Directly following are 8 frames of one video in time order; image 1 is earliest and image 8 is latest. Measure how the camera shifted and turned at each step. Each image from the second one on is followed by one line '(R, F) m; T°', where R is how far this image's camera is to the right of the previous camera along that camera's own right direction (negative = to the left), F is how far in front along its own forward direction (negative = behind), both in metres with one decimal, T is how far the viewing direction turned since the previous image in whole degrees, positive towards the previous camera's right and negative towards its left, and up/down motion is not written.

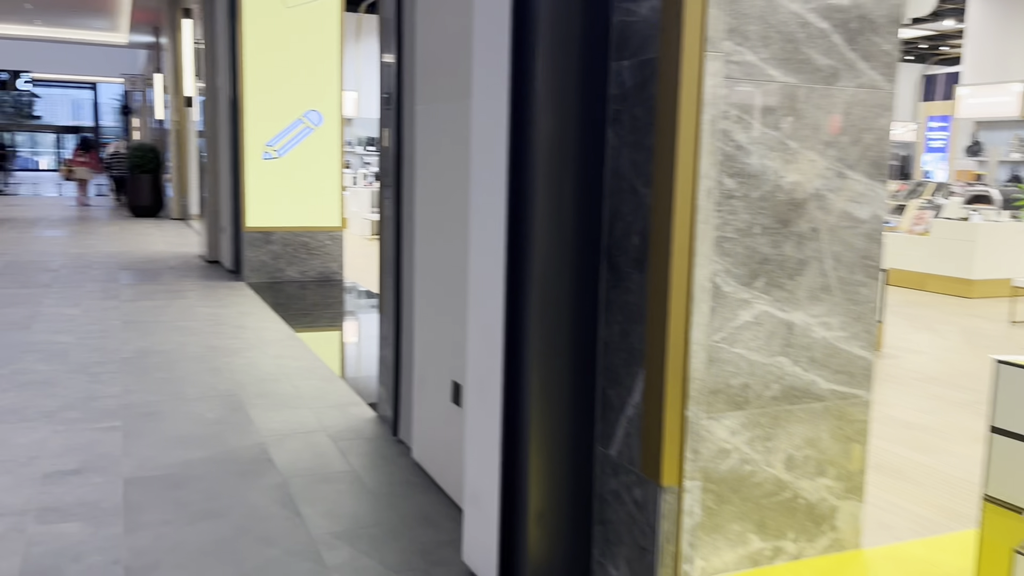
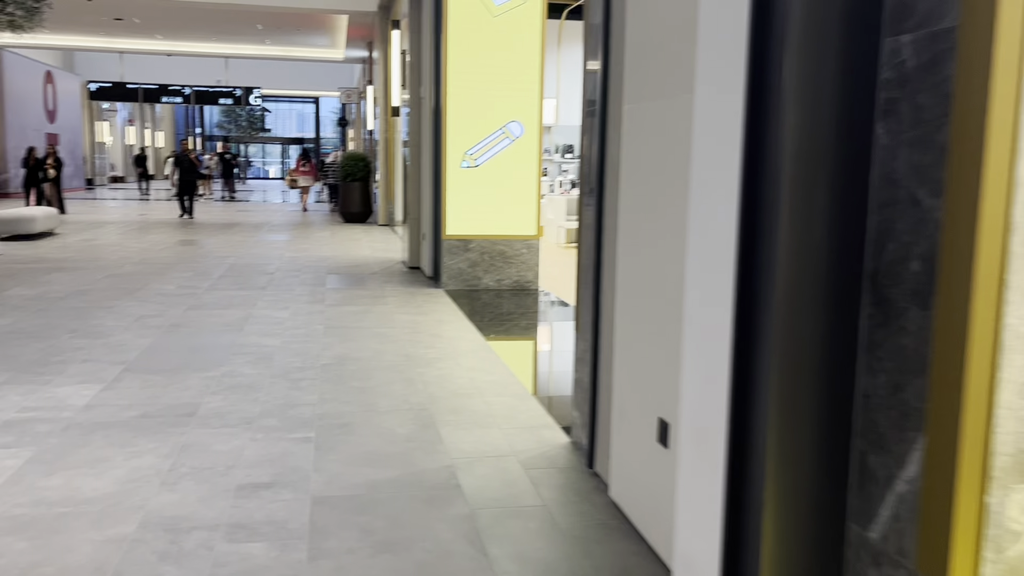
(-0.1, +0.3) m; -13°
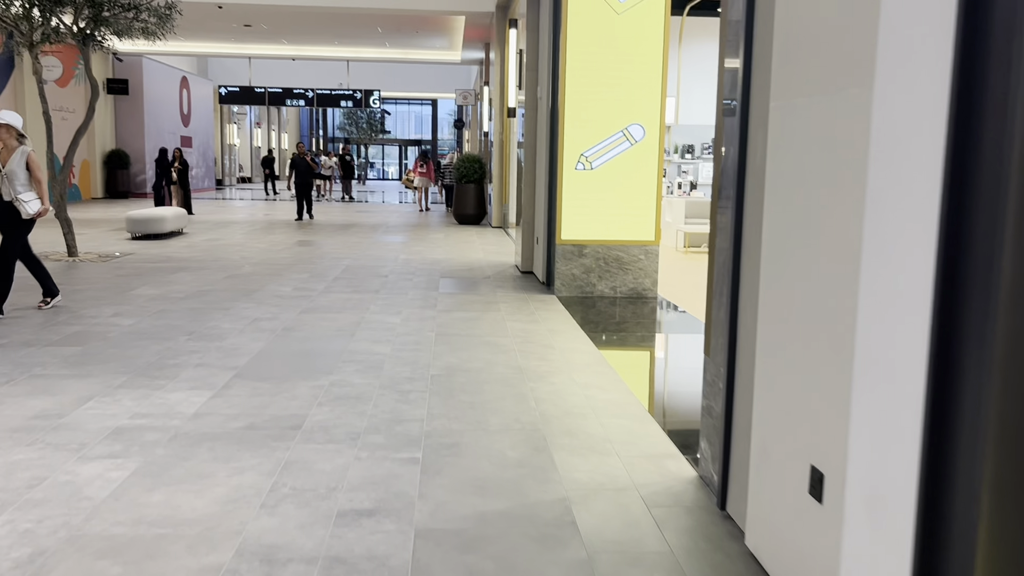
(0.0, +0.3) m; -7°
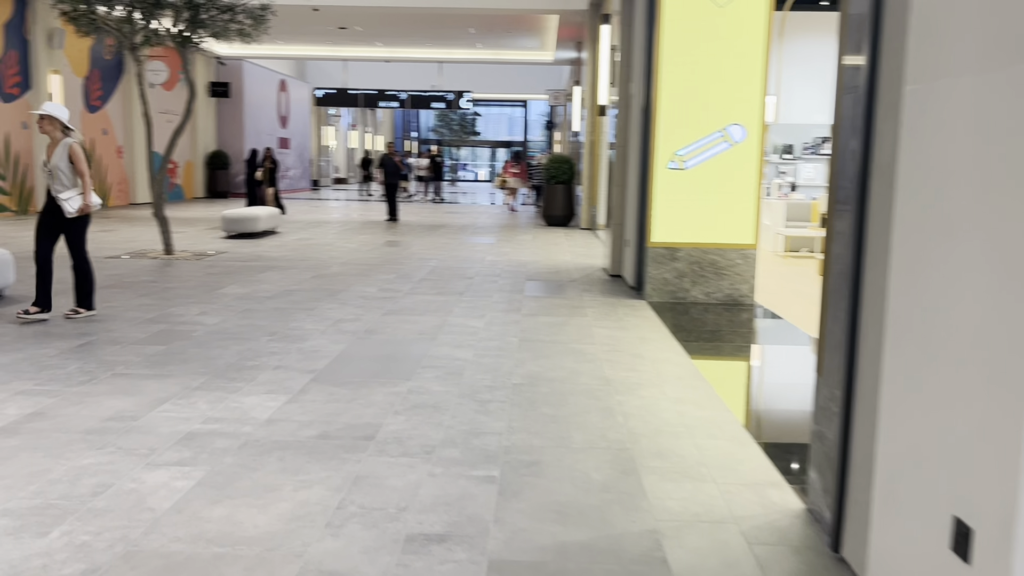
(0.0, +0.3) m; -6°
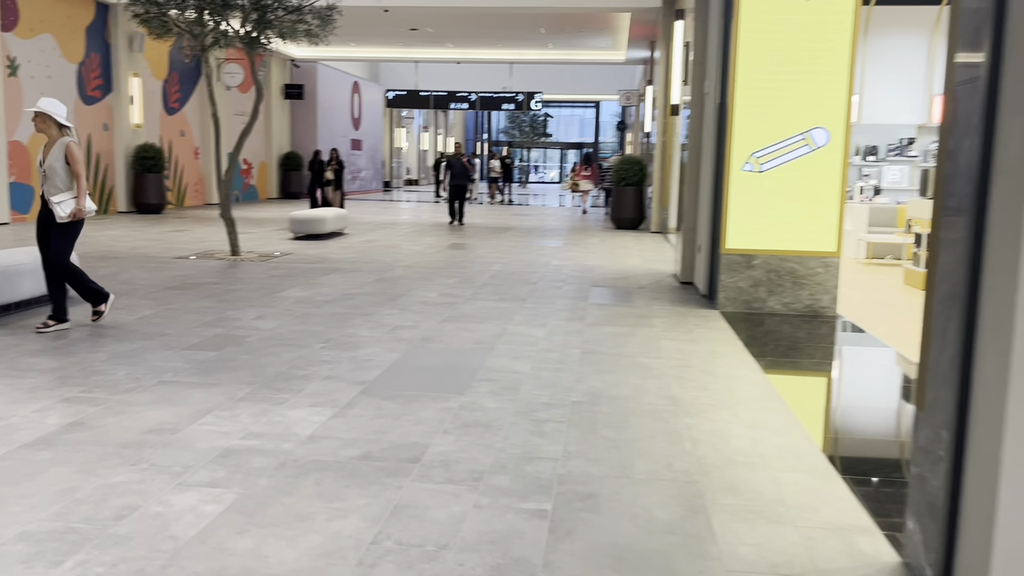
(0.0, +0.3) m; -5°
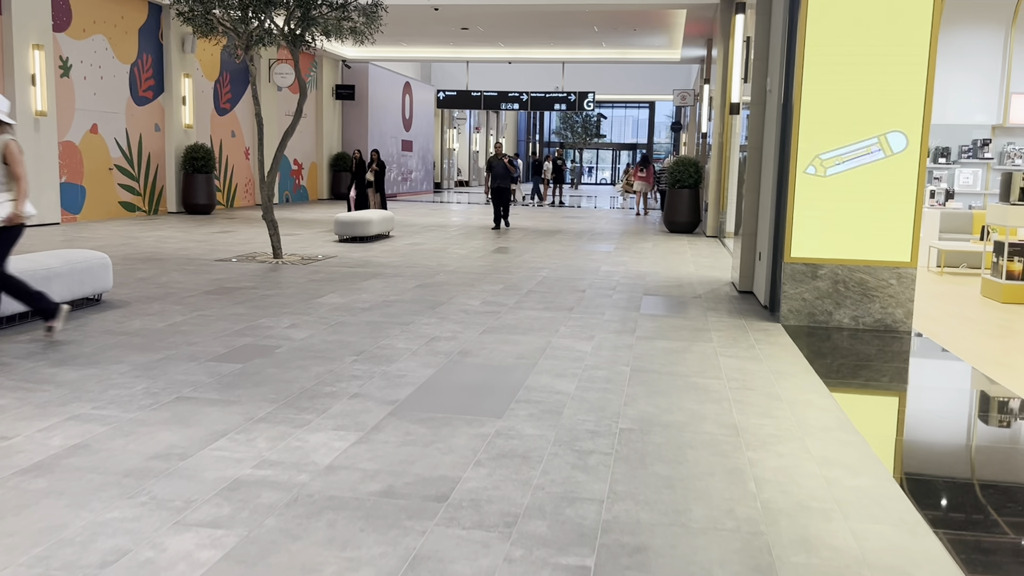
(0.0, +0.4) m; -3°
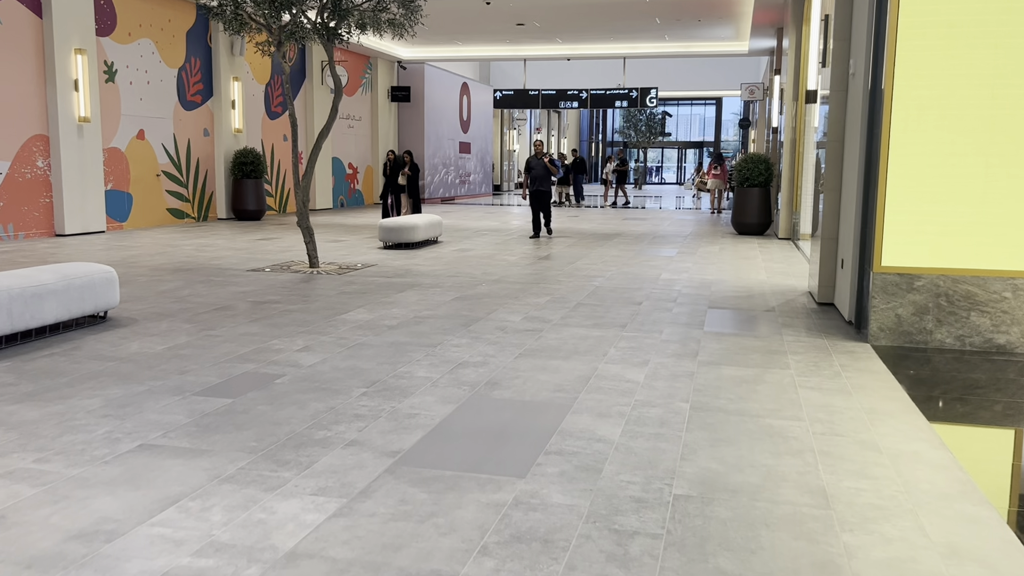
(+0.2, +0.8) m; -4°
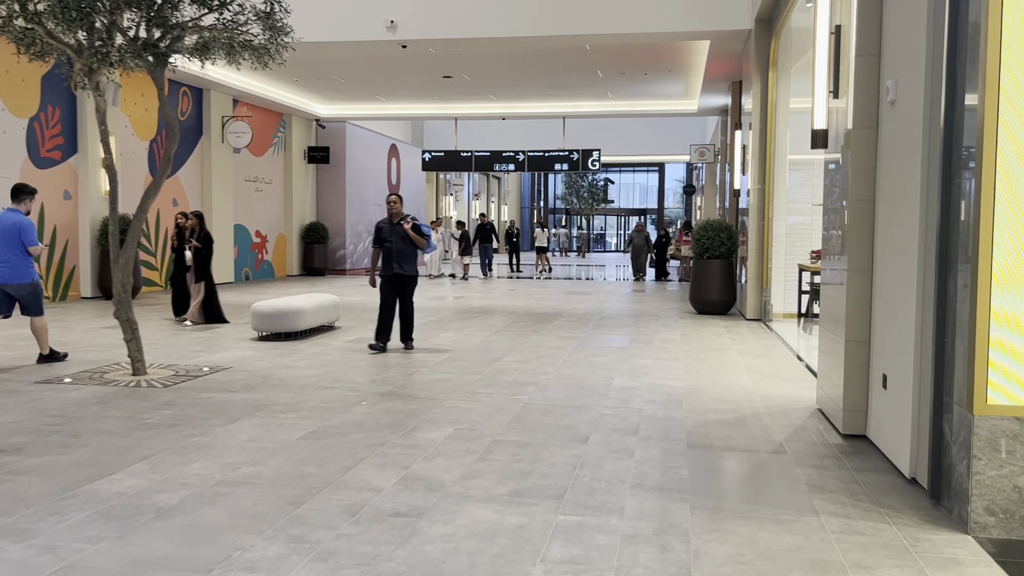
(+0.4, +2.5) m; +4°
